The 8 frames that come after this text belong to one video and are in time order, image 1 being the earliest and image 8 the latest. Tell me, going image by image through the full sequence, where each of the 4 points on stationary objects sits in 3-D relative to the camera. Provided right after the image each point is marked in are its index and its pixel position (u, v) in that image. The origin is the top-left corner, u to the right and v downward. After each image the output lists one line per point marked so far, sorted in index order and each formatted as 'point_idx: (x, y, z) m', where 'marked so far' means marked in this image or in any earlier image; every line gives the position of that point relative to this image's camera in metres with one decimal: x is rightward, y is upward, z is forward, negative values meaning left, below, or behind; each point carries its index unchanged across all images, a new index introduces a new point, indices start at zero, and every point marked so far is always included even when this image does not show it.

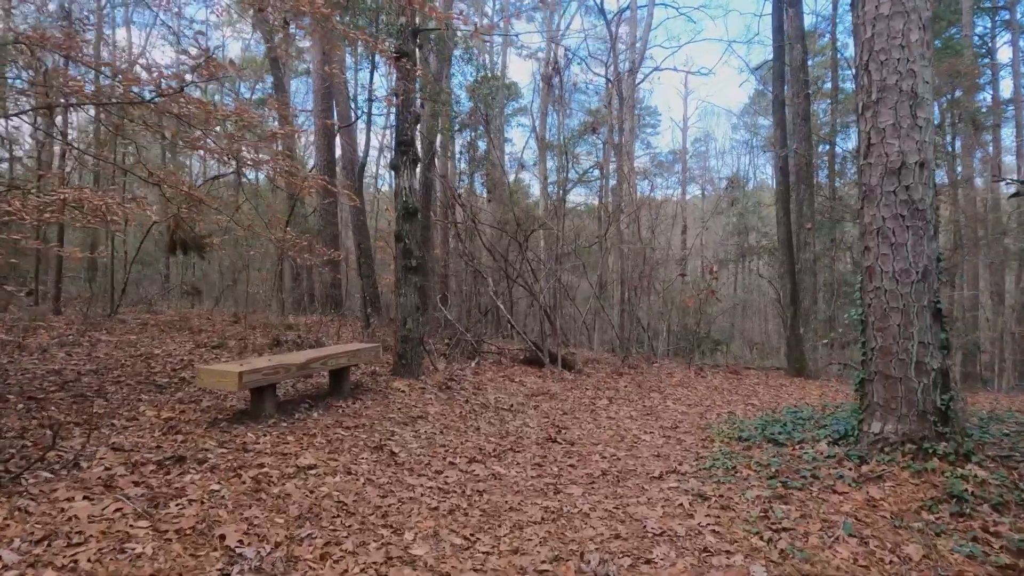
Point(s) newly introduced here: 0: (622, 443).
0: (+0.9, -1.2, +5.2) m
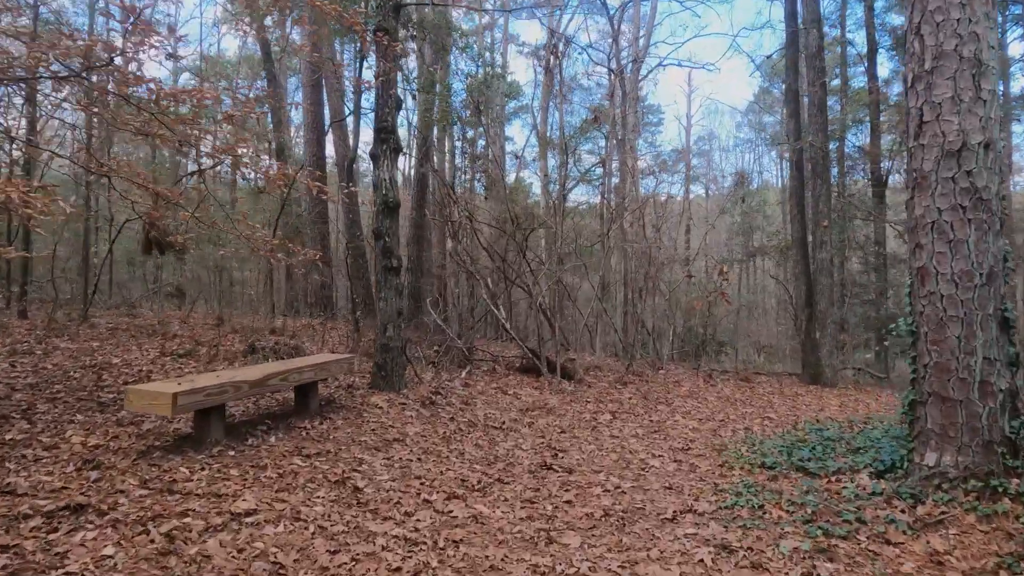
0: (+0.8, -1.3, +4.6) m
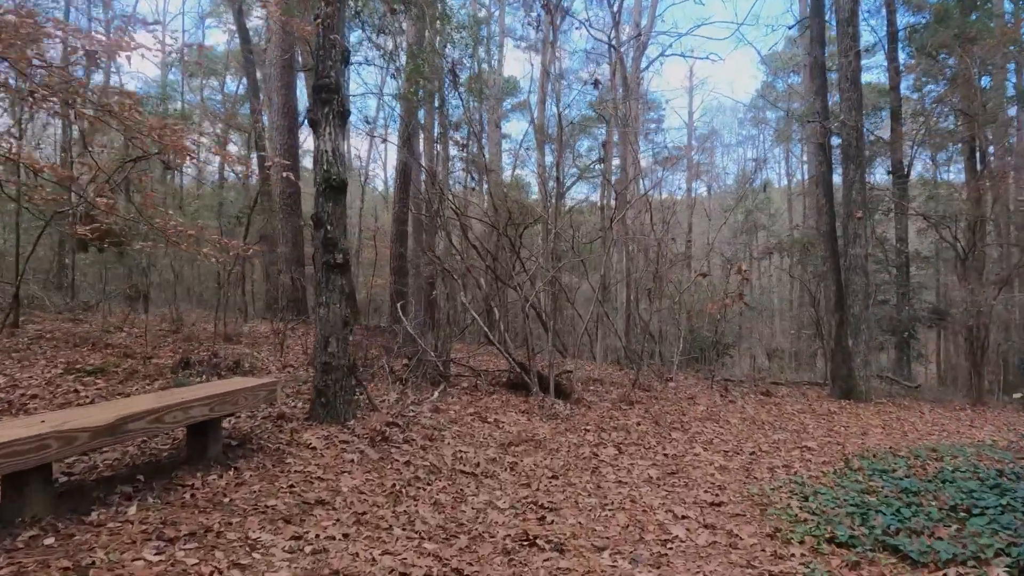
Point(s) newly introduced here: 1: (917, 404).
0: (+0.6, -1.3, +3.3) m
1: (+6.0, -1.7, +9.9) m
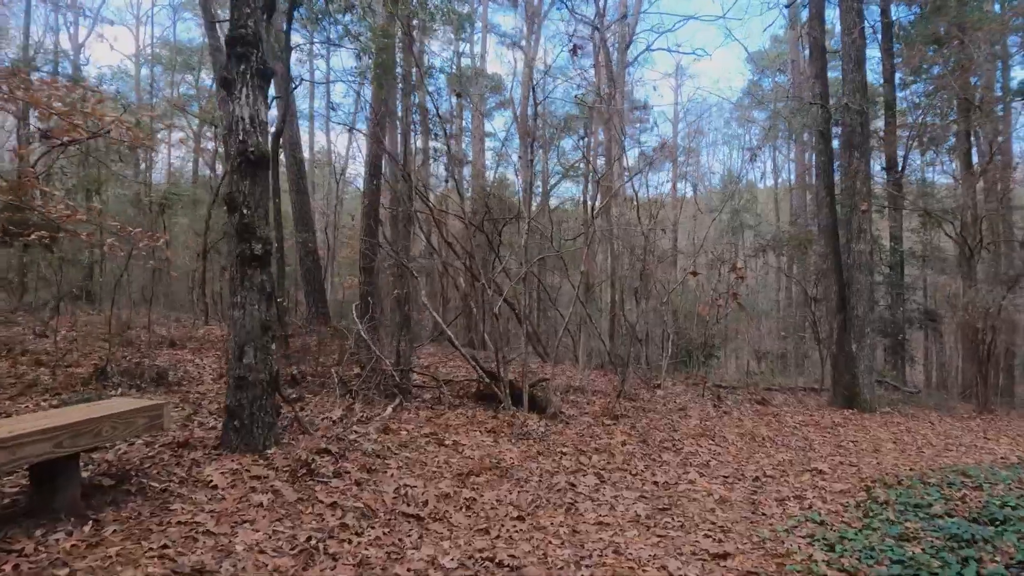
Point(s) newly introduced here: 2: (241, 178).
0: (+0.4, -1.2, +2.4) m
1: (+5.7, -1.7, +9.2) m
2: (-1.6, +0.6, +3.8) m
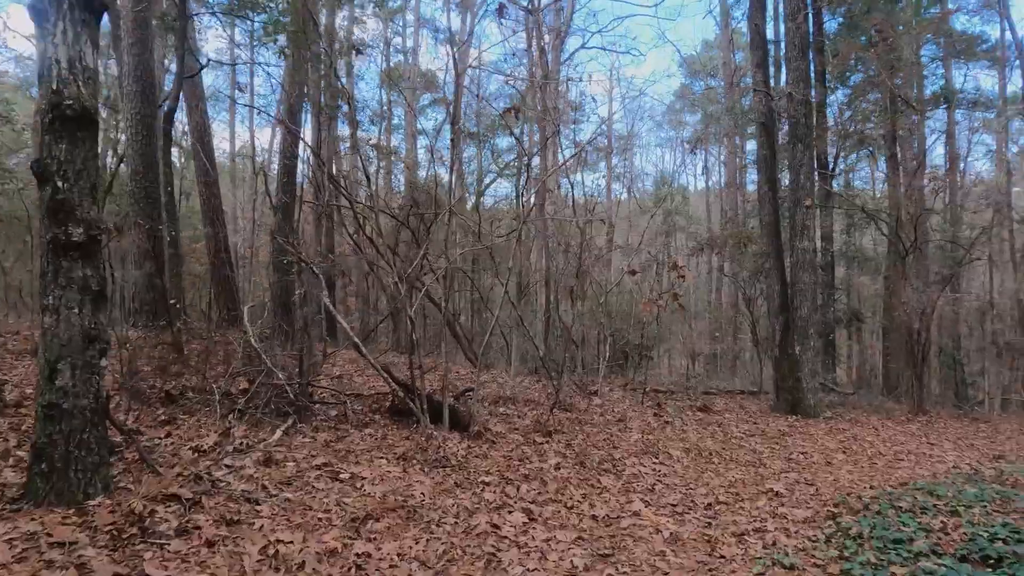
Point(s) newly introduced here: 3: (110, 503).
0: (+0.1, -1.2, +1.7) m
1: (+4.7, -1.7, +8.9) m
2: (-2.0, +0.6, +2.9) m
3: (-1.8, -0.9, +2.9) m
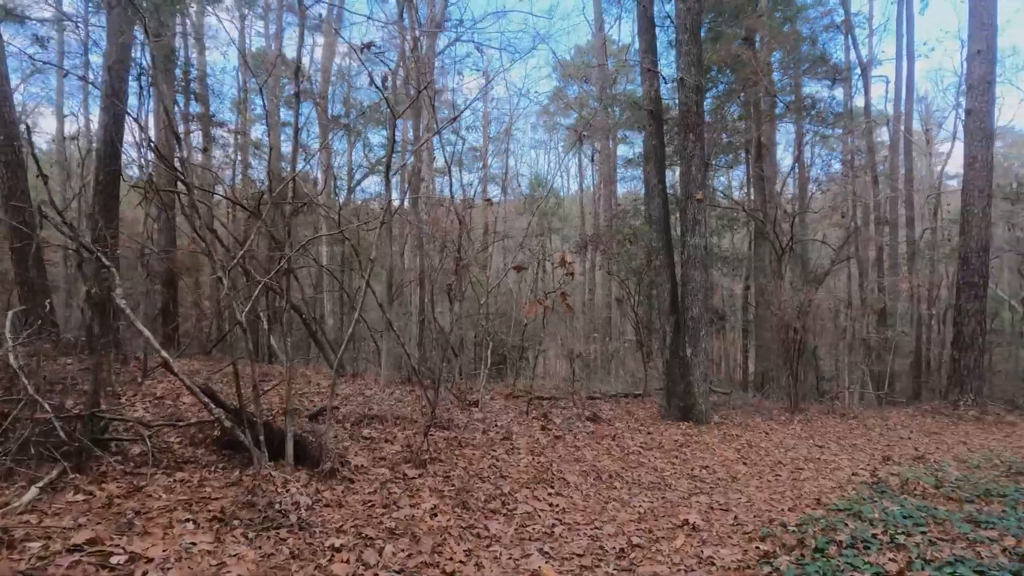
0: (-0.1, -1.2, +0.8) m
1: (+3.1, -1.7, +8.7) m
2: (-2.4, +0.7, +1.5) m
3: (-2.2, -0.9, +1.6) m
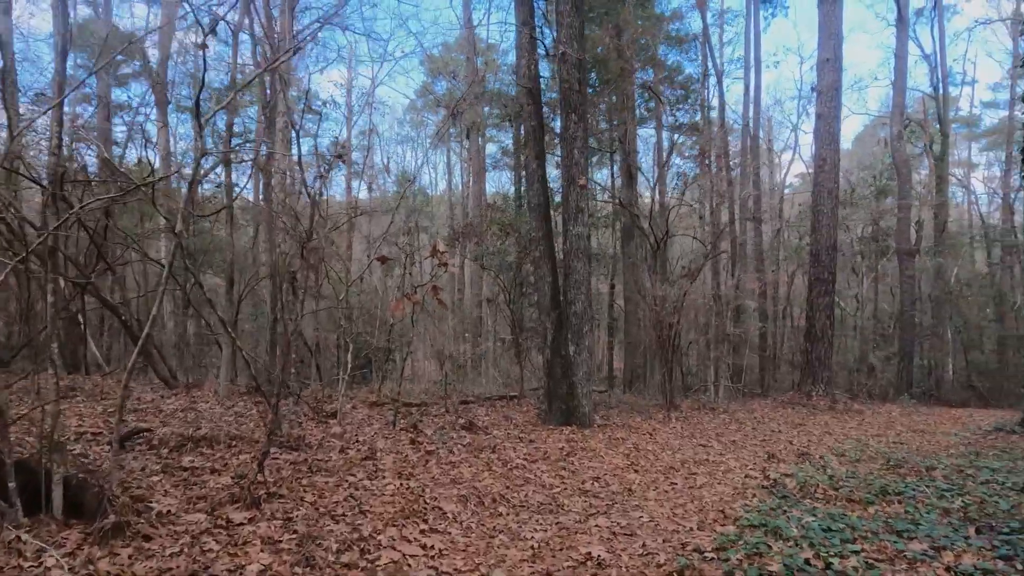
0: (-0.1, -1.1, -0.1) m
1: (+1.4, -1.6, +8.4) m
2: (-2.5, +0.7, +0.2) m
3: (-2.3, -0.9, +0.3) m
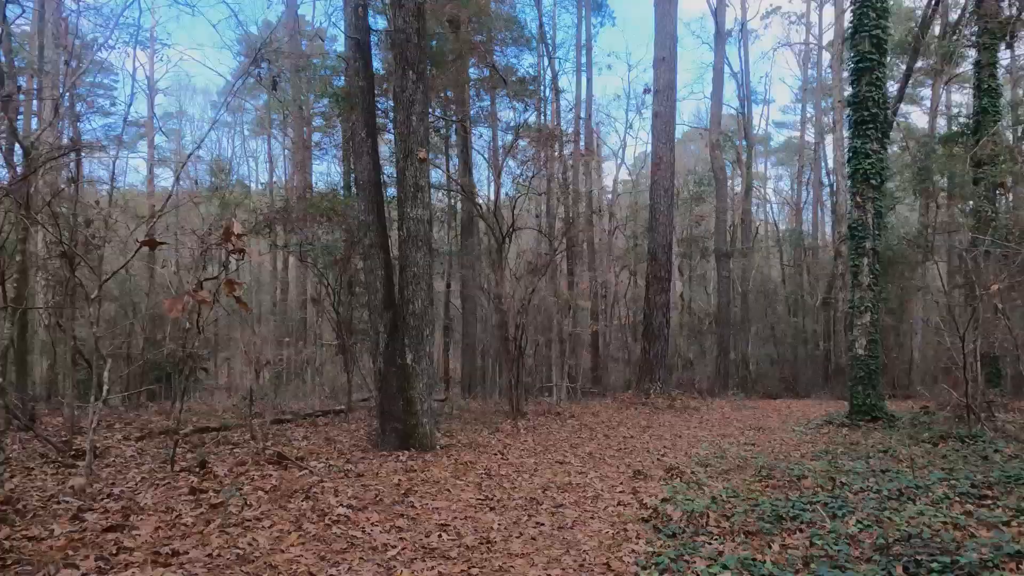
0: (+0.2, -1.1, -1.2) m
1: (-0.5, -1.6, +7.3) m
2: (-2.3, +0.8, -1.5) m
3: (-2.1, -0.8, -1.3) m
